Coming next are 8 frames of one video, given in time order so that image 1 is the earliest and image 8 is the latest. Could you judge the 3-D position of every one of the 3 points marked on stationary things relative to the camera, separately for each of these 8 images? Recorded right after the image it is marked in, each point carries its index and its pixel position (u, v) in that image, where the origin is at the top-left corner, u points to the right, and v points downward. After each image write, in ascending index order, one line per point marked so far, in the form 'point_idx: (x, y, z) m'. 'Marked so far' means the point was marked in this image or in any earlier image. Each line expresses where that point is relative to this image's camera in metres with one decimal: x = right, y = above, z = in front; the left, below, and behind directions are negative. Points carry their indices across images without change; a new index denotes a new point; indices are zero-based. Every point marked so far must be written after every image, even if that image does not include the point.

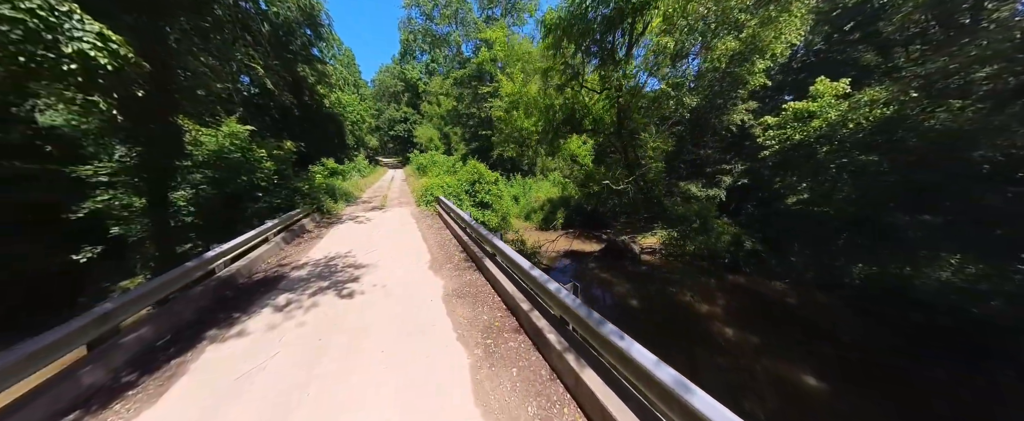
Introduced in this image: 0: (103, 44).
0: (-4.8, +1.9, +2.6) m
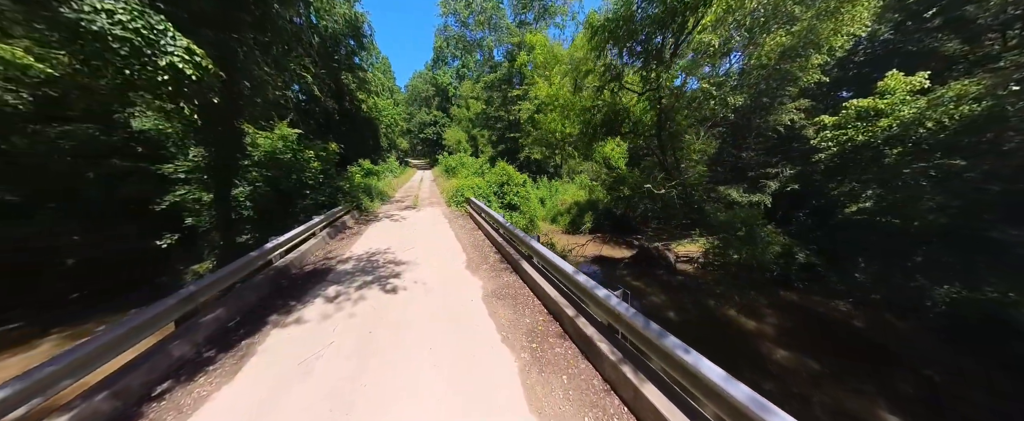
0: (-4.3, +2.0, +2.9) m
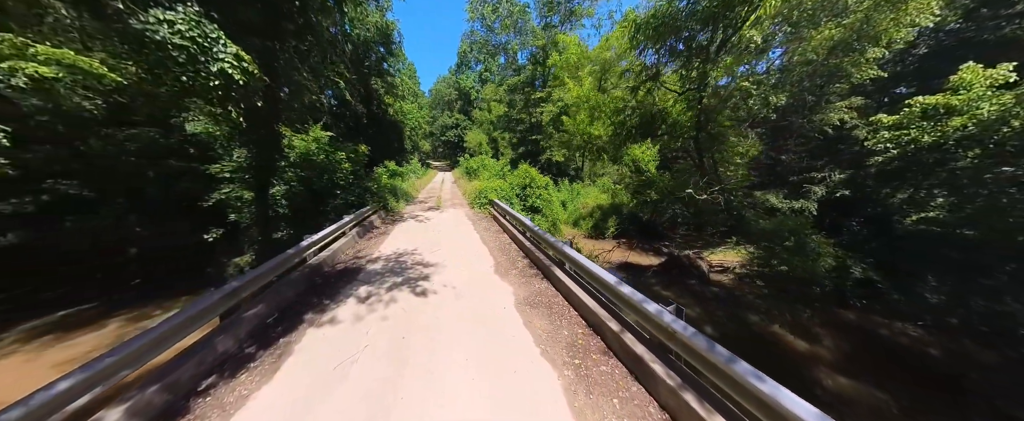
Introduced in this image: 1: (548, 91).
0: (-3.8, +2.0, +3.1) m
1: (+3.4, +9.5, +17.7) m
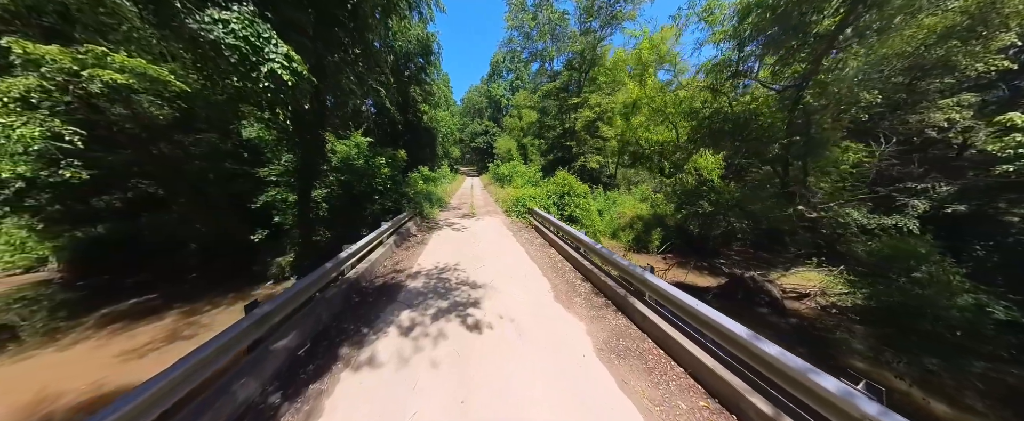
0: (-3.0, +2.0, +3.0) m
1: (+5.7, +8.7, +17.1) m
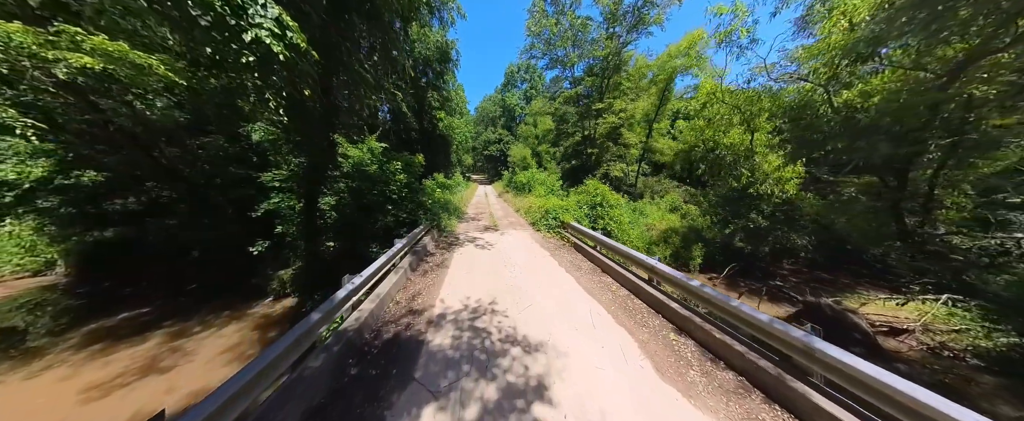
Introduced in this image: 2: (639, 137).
0: (-2.4, +1.8, +2.3) m
1: (+7.0, +7.9, +16.3) m
2: (+9.9, +5.7, +17.5) m
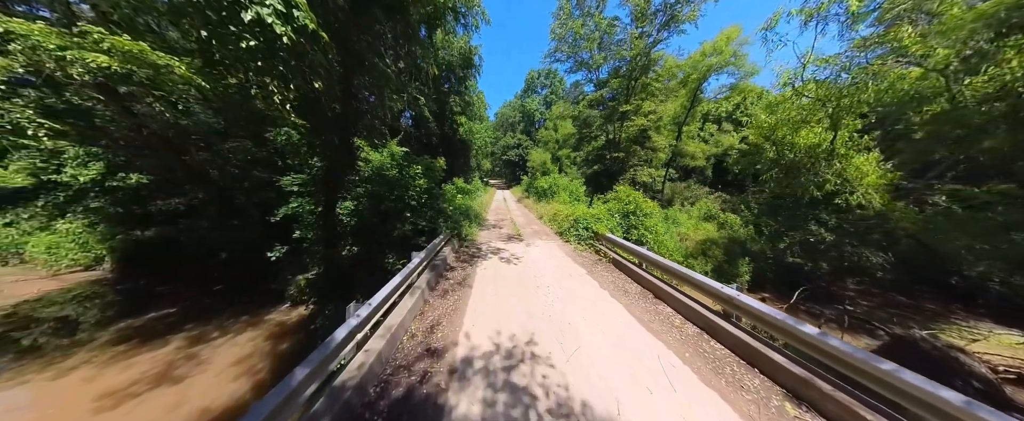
0: (-2.0, +1.8, +2.0) m
1: (+8.5, +7.4, +15.4) m
2: (+11.4, +5.1, +16.4) m
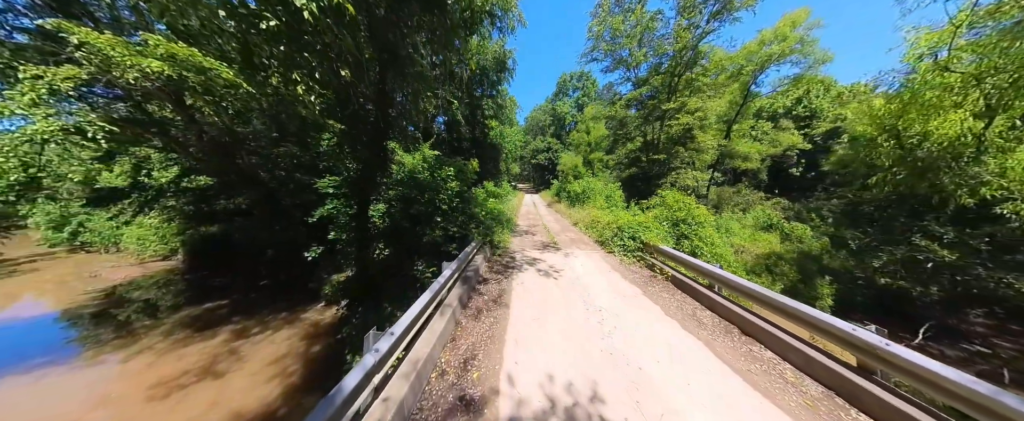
0: (-1.6, +1.7, +1.8) m
1: (+10.4, +7.0, +14.1) m
2: (+13.4, +4.6, +14.7) m
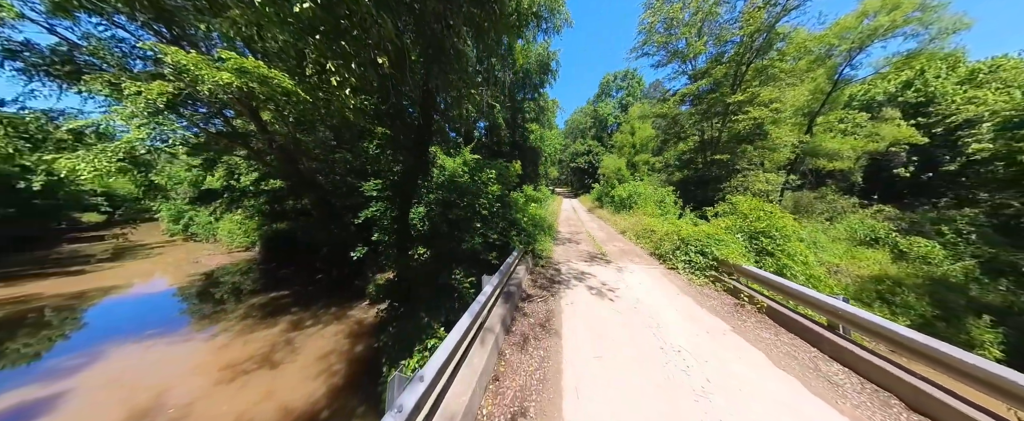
0: (-1.1, +1.7, +1.7) m
1: (+12.6, +6.5, +12.1) m
2: (+15.6, +4.1, +12.3) m
